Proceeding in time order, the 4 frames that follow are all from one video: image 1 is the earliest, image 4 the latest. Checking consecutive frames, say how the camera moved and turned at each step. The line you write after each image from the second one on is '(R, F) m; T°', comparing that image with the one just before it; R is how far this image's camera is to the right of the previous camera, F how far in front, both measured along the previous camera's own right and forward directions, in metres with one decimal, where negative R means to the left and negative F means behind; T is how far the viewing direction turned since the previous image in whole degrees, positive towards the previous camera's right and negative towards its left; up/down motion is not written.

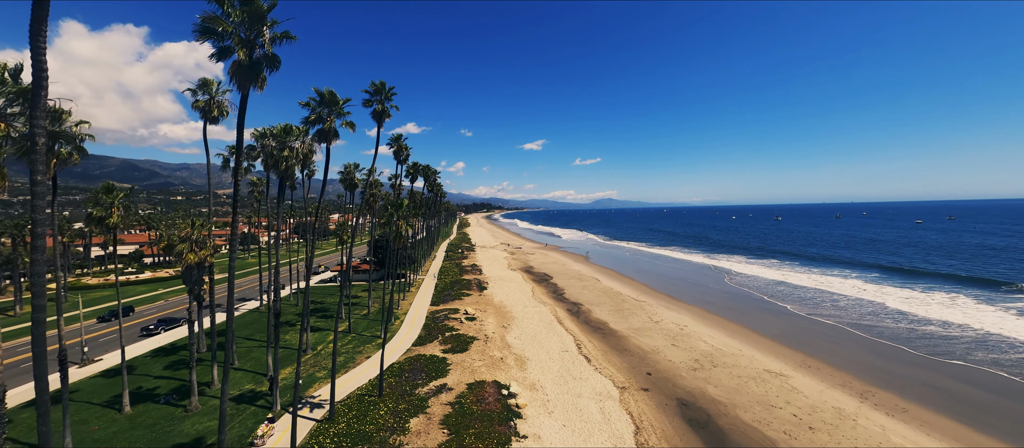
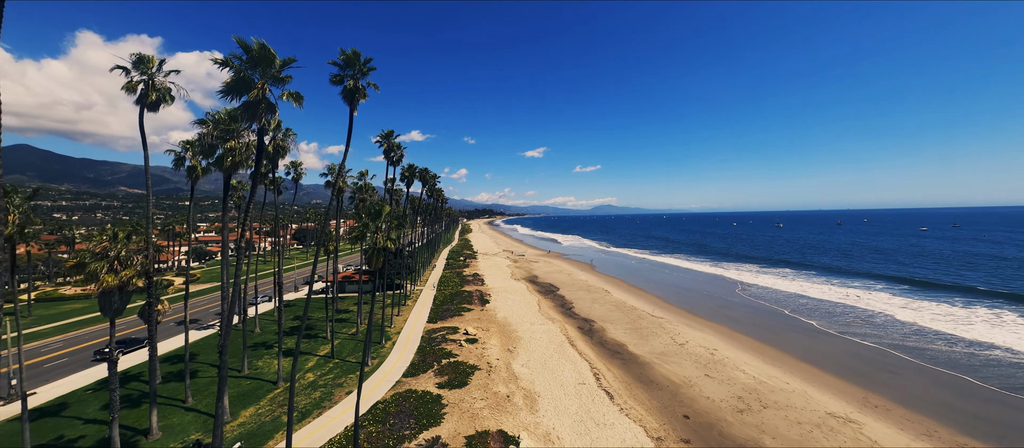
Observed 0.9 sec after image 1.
(-0.4, +3.9) m; 0°
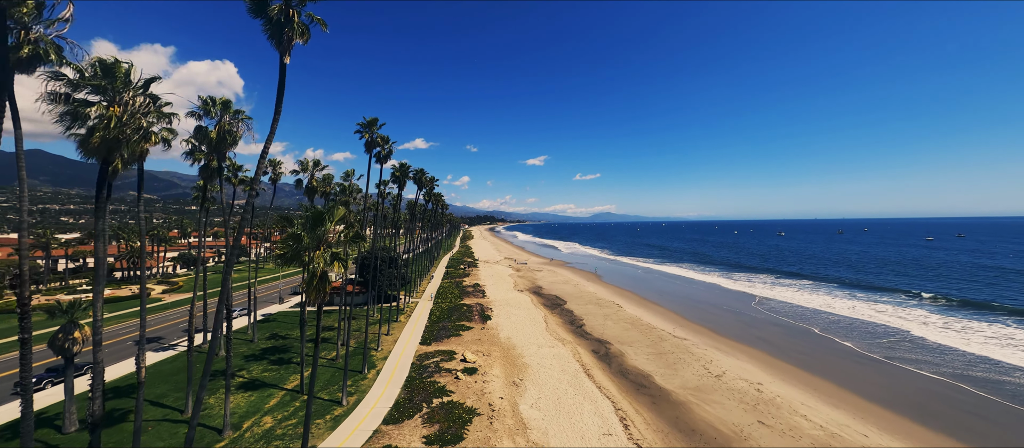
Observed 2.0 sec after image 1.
(-0.4, +4.5) m; 0°
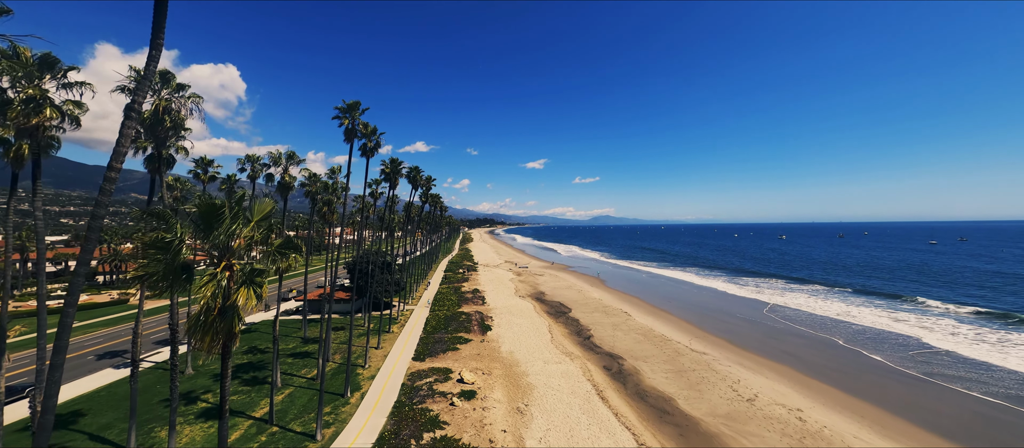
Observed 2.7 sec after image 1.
(-0.3, +3.1) m; 0°
